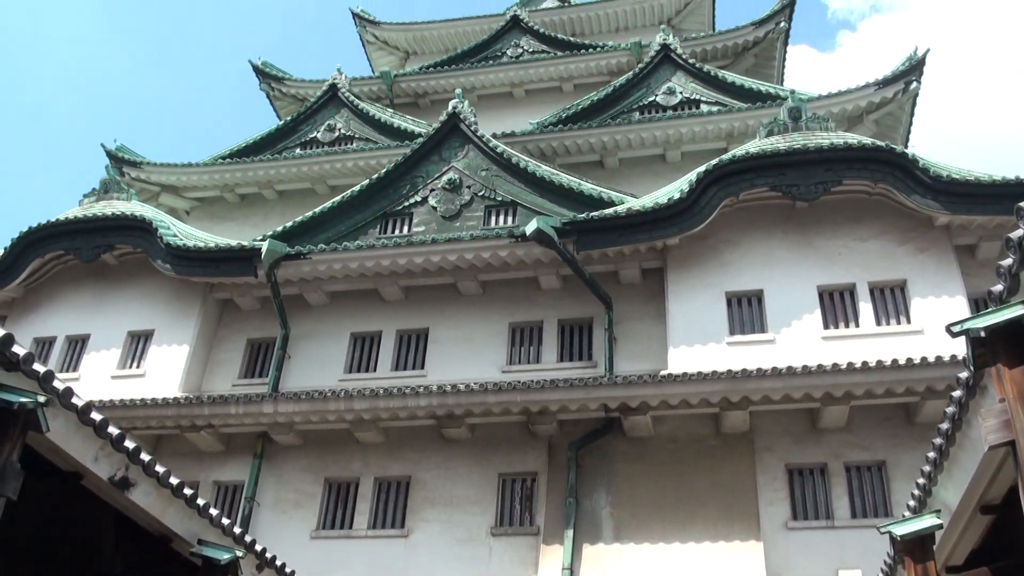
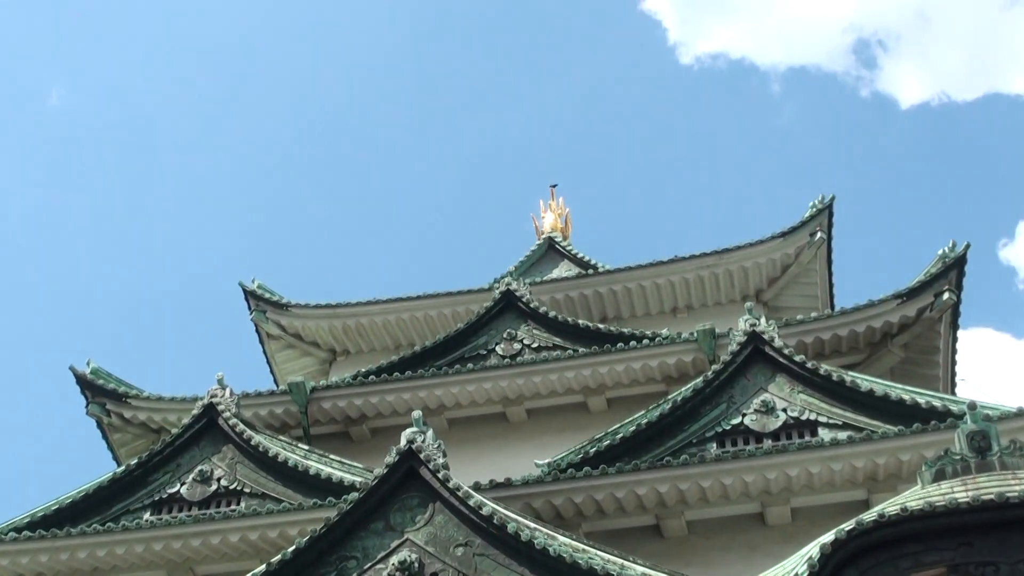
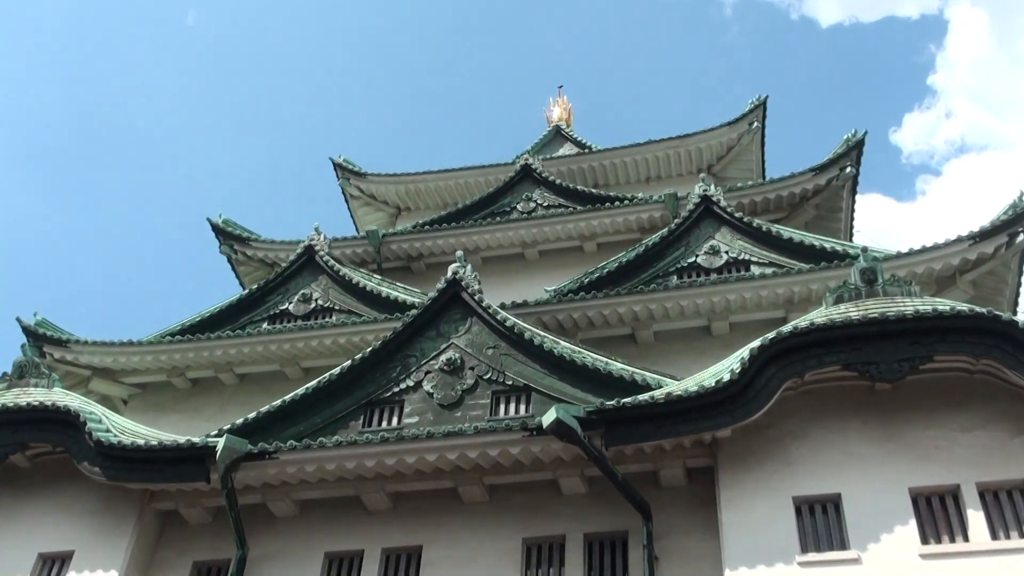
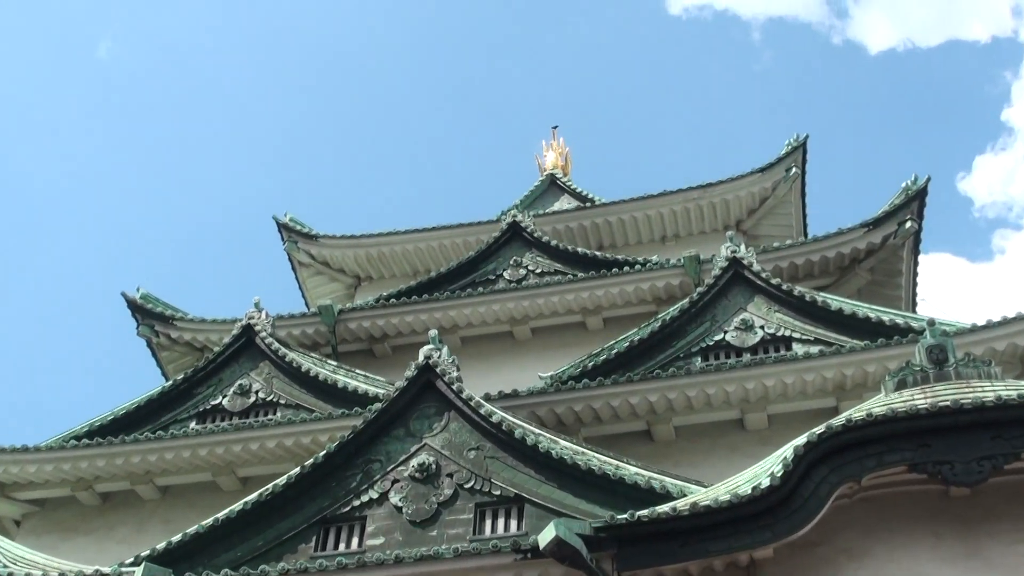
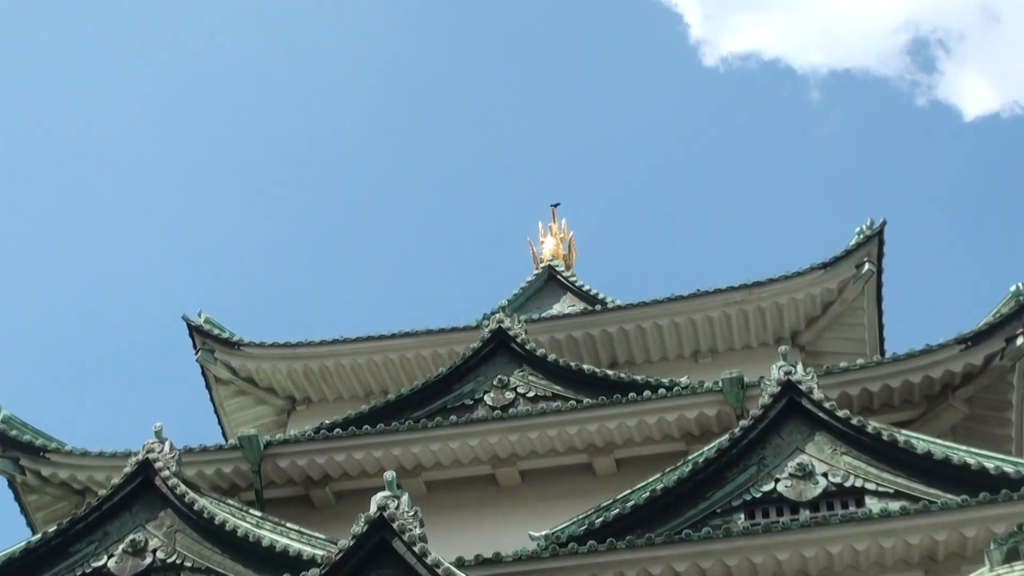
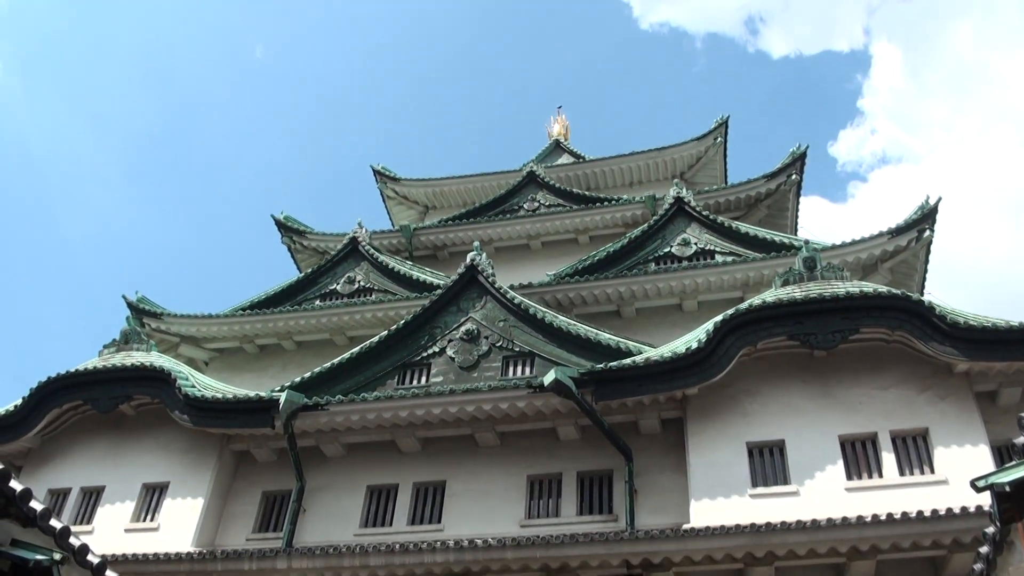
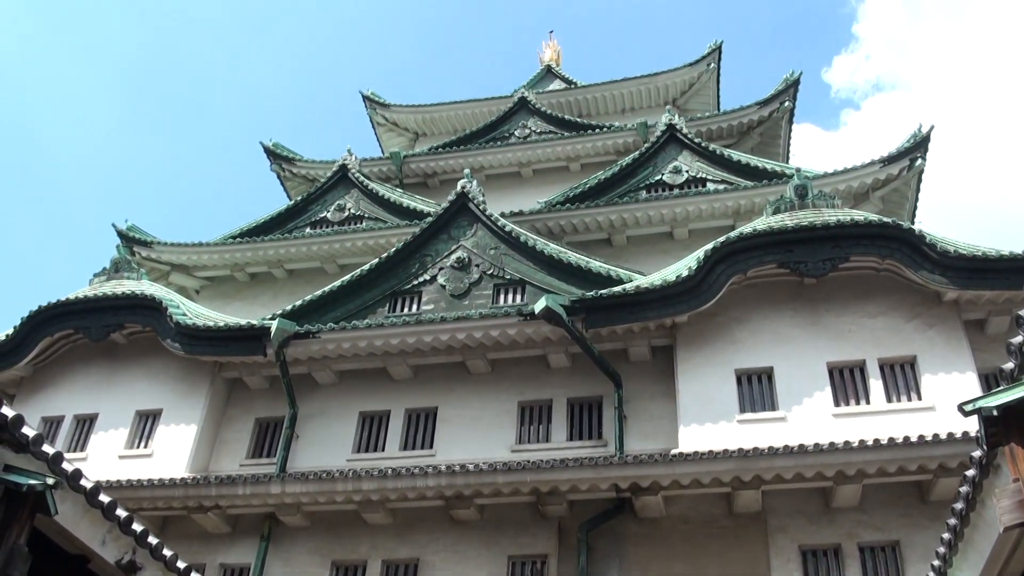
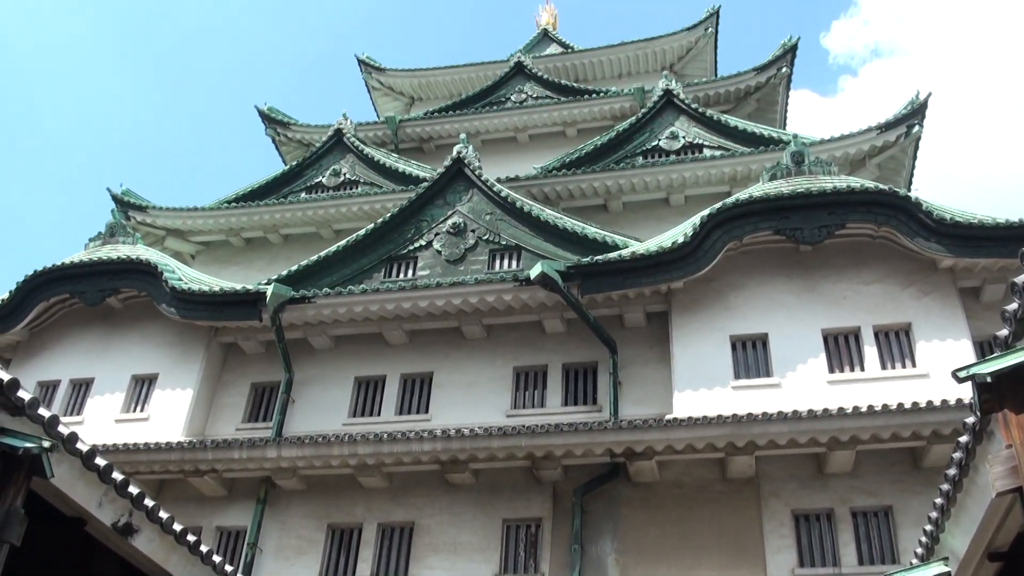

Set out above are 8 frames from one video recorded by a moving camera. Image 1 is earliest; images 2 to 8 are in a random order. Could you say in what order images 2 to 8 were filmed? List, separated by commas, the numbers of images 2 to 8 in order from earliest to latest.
8, 7, 6, 3, 4, 2, 5
